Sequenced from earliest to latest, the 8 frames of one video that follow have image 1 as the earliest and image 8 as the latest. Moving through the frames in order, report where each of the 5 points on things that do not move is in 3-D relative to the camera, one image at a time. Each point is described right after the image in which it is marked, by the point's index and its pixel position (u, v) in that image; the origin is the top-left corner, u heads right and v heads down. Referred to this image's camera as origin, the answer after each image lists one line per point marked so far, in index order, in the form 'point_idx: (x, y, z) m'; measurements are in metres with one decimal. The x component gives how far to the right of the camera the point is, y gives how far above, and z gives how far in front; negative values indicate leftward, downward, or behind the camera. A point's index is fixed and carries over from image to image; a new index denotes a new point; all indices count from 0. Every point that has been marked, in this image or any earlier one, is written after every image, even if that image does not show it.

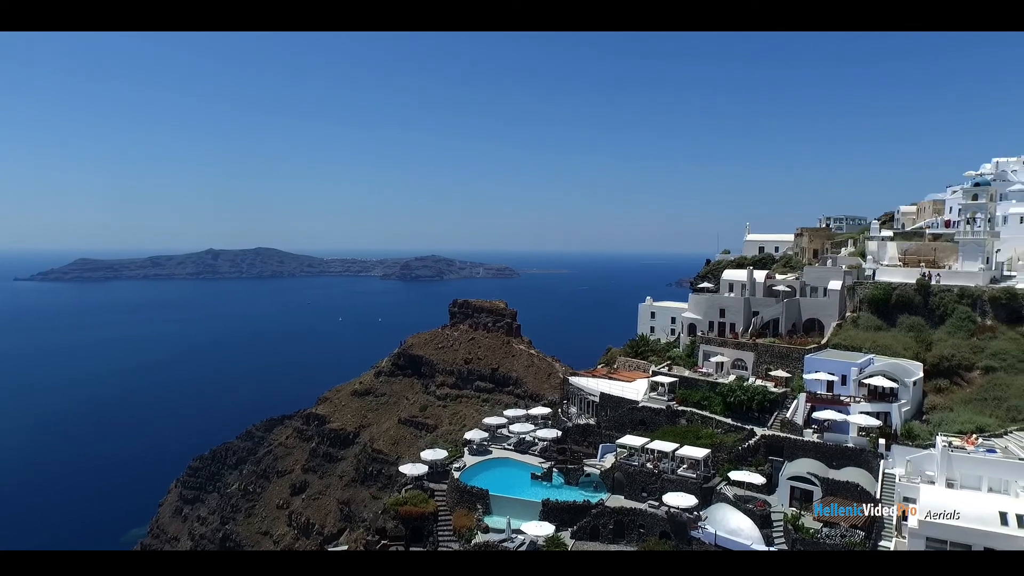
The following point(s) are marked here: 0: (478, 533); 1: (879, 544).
0: (-1.0, -6.9, +18.9) m
1: (+8.6, -5.9, +15.7) m
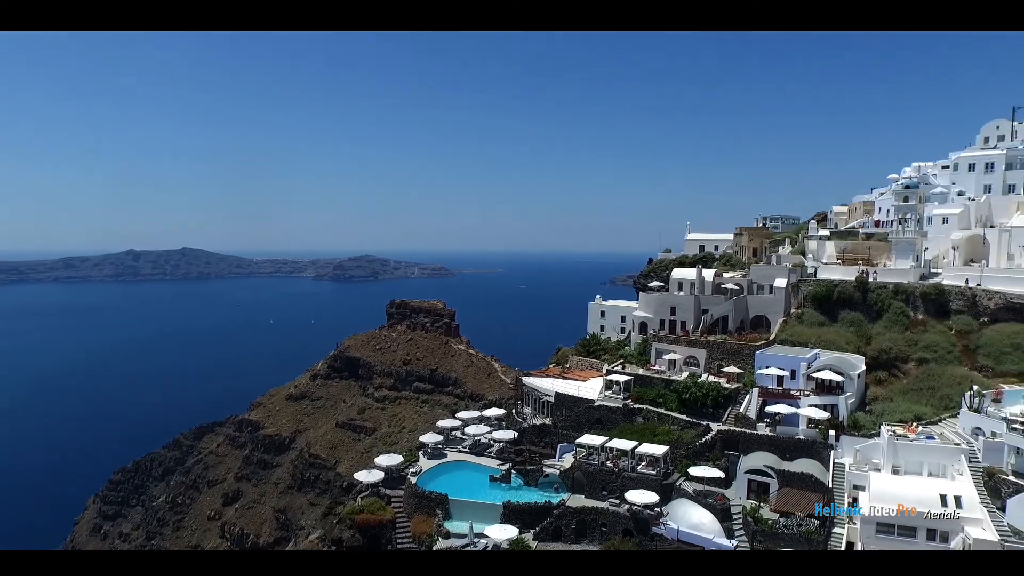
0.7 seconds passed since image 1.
0: (-2.0, -6.9, +18.5) m
1: (+7.8, -5.8, +16.3) m
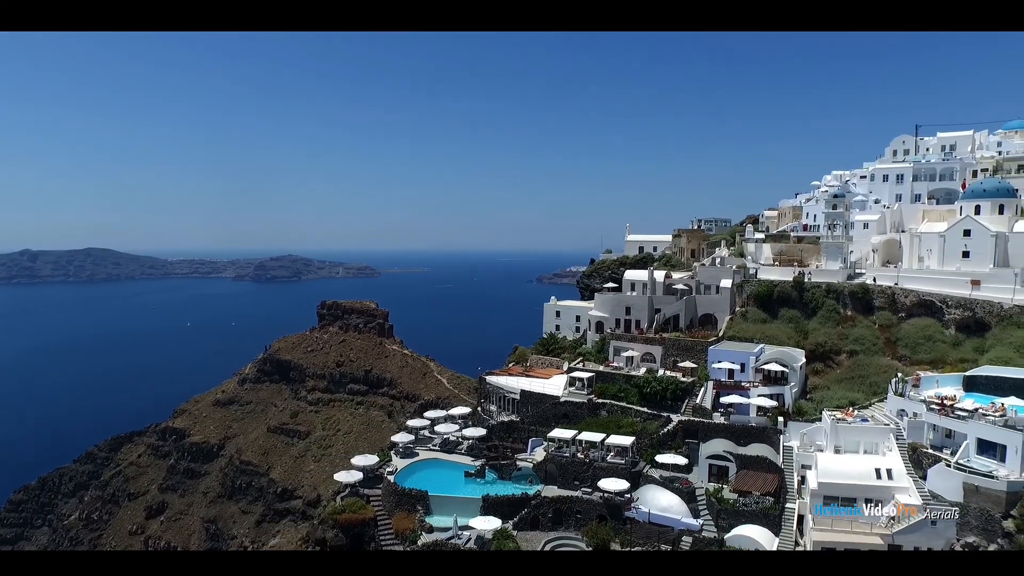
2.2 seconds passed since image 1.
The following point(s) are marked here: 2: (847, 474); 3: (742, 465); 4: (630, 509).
0: (-2.5, -7.1, +19.4) m
1: (+7.4, -5.9, +18.2) m
2: (+8.6, -4.8, +17.3) m
3: (+6.7, -5.2, +20.0) m
4: (+3.3, -6.2, +19.0) m
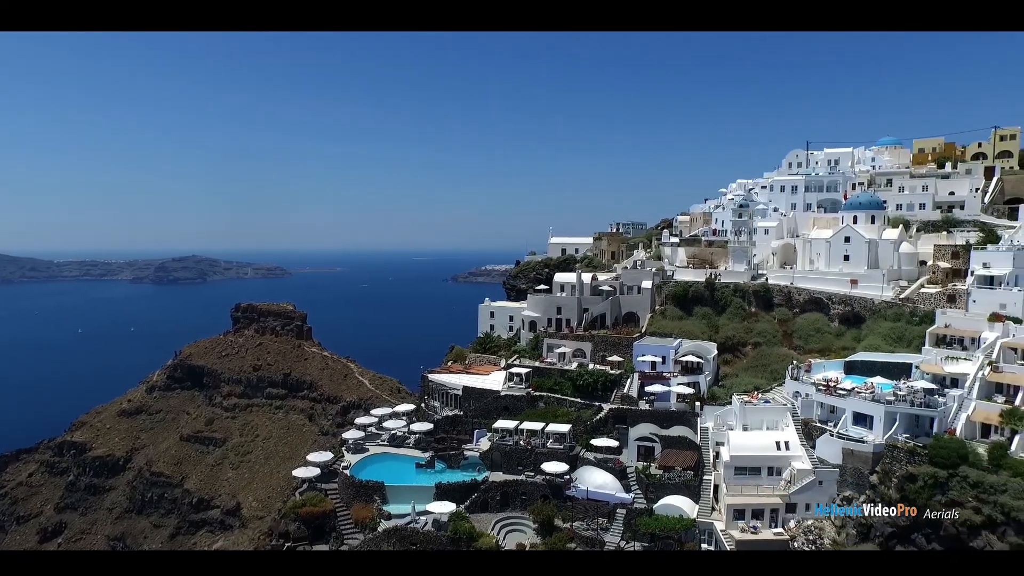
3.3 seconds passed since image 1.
0: (-4.0, -7.3, +21.1) m
1: (+6.0, -5.9, +21.1) m
2: (+7.2, -4.8, +20.4) m
3: (+5.1, -5.2, +22.7) m
4: (+1.8, -6.3, +21.3) m
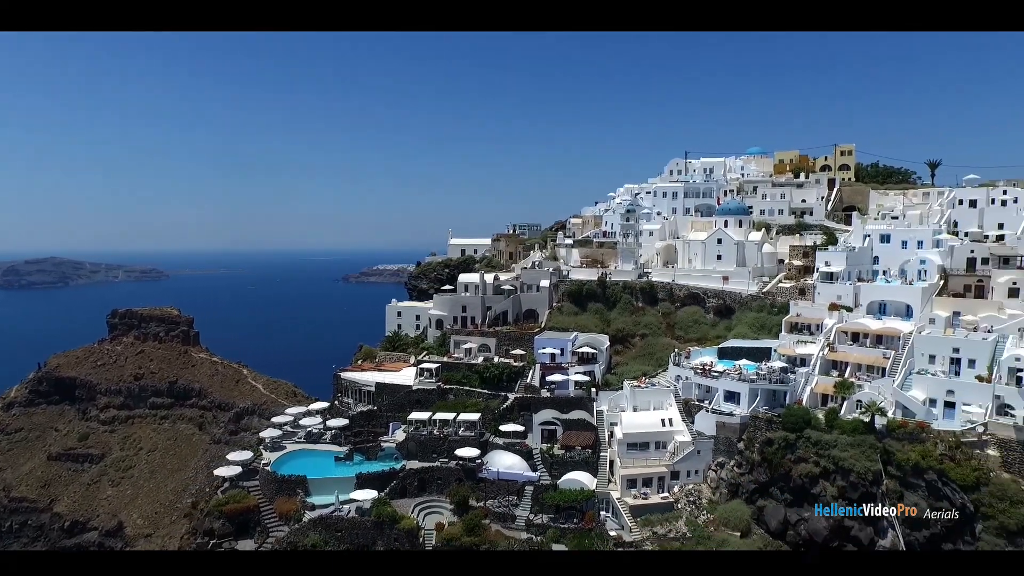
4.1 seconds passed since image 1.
0: (-6.7, -7.4, +22.2) m
1: (+3.1, -5.9, +23.8) m
2: (+4.5, -4.7, +23.3) m
3: (+2.0, -5.2, +25.3) m
4: (-1.0, -6.3, +23.4) m
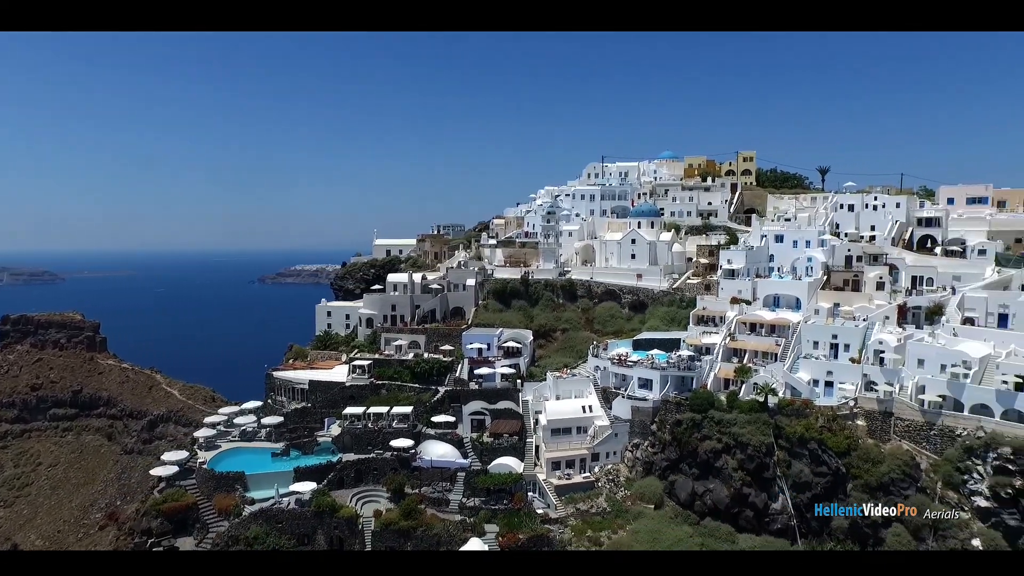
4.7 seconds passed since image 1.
0: (-9.0, -7.4, +23.0) m
1: (+0.6, -5.8, +25.7) m
2: (+2.0, -4.6, +25.3) m
3: (-0.7, -5.1, +27.0) m
4: (-3.5, -6.3, +24.8) m
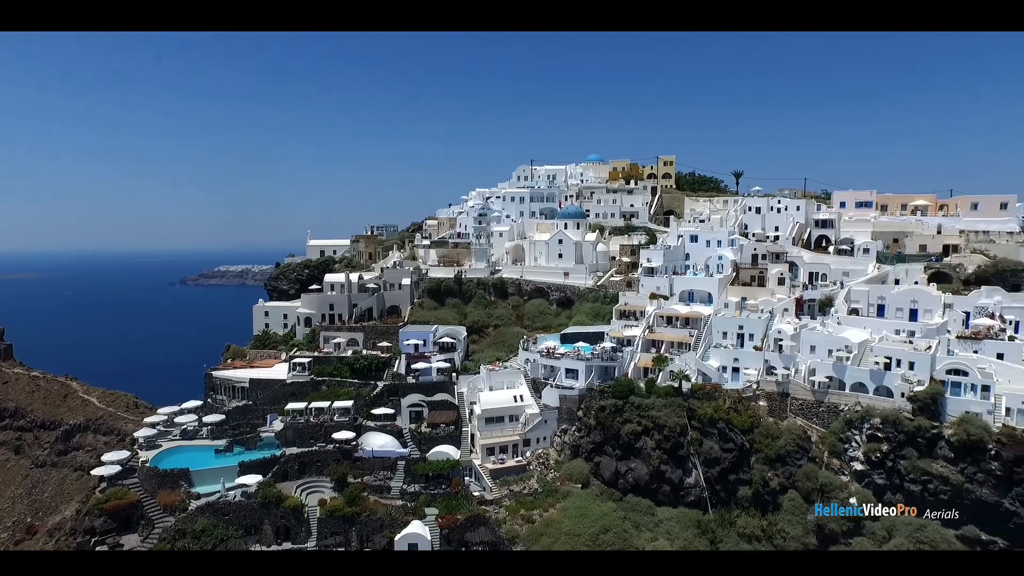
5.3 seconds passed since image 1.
0: (-11.2, -7.4, +23.7) m
1: (-1.9, -5.7, +27.3) m
2: (-0.5, -4.5, +27.1) m
3: (-3.4, -5.1, +28.6) m
4: (-5.9, -6.3, +26.1) m
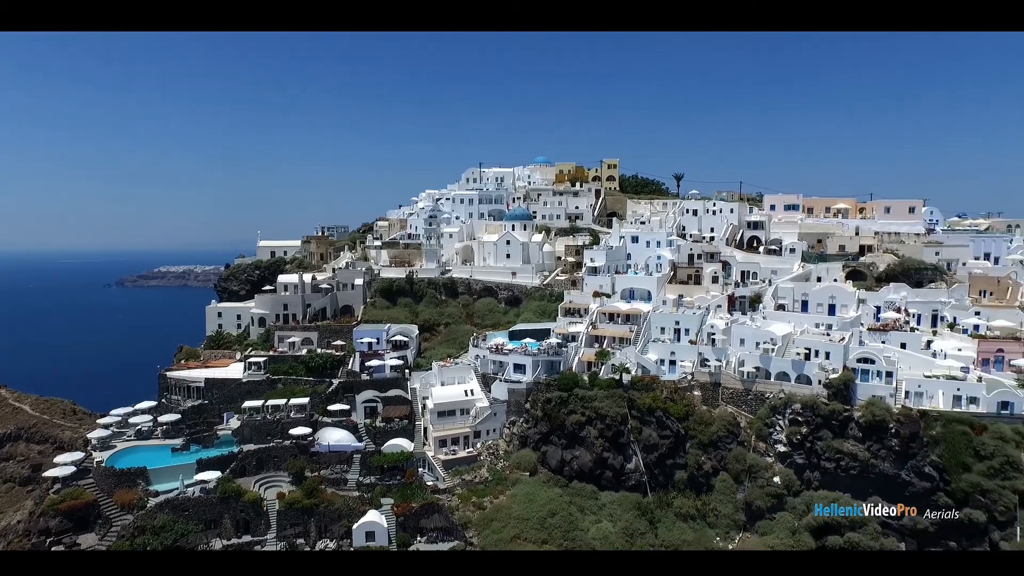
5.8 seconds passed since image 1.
0: (-12.9, -7.5, +24.2) m
1: (-4.0, -5.7, +28.5) m
2: (-2.6, -4.5, +28.4) m
3: (-5.5, -5.1, +29.6) m
4: (-7.8, -6.3, +27.0) m
